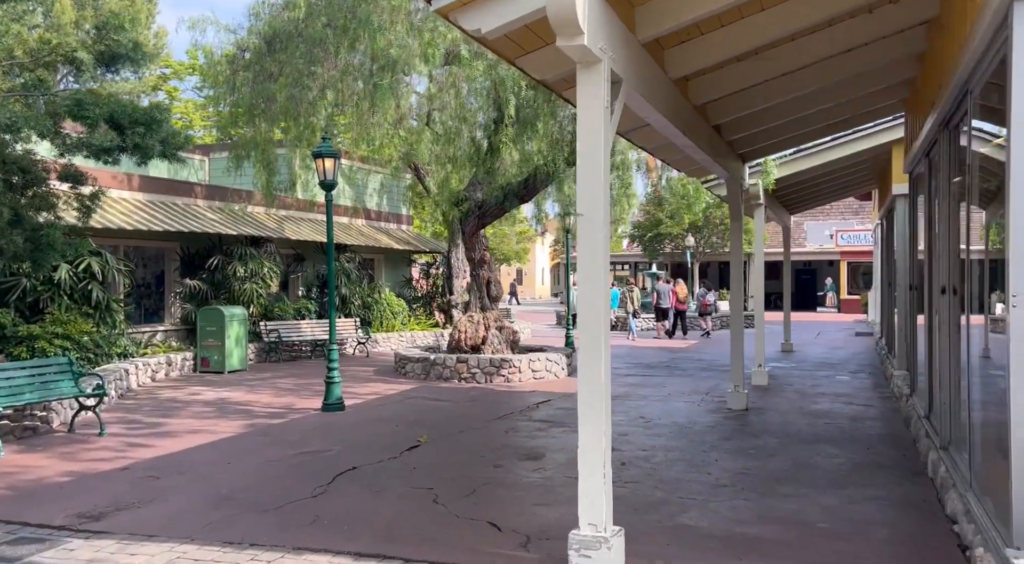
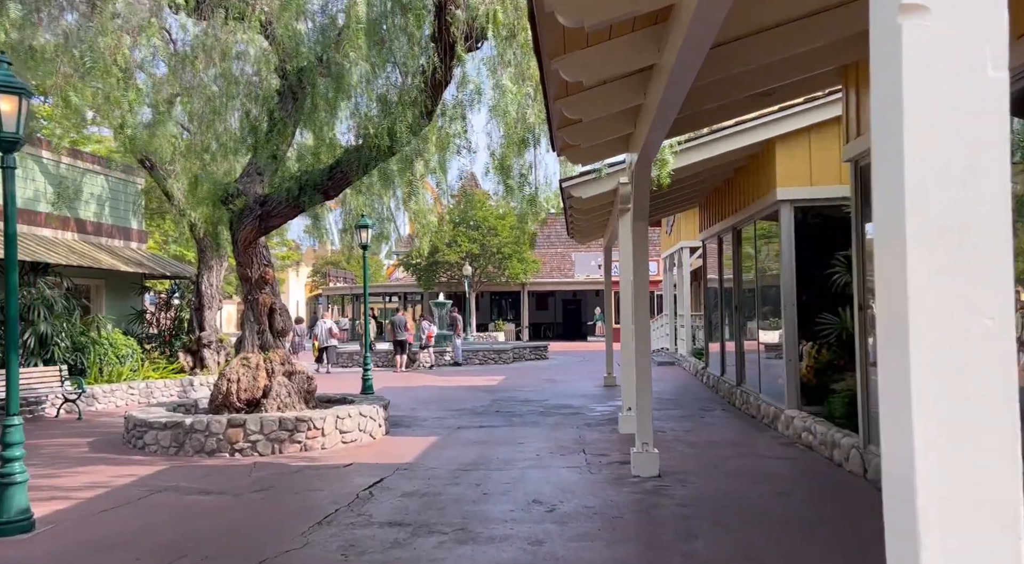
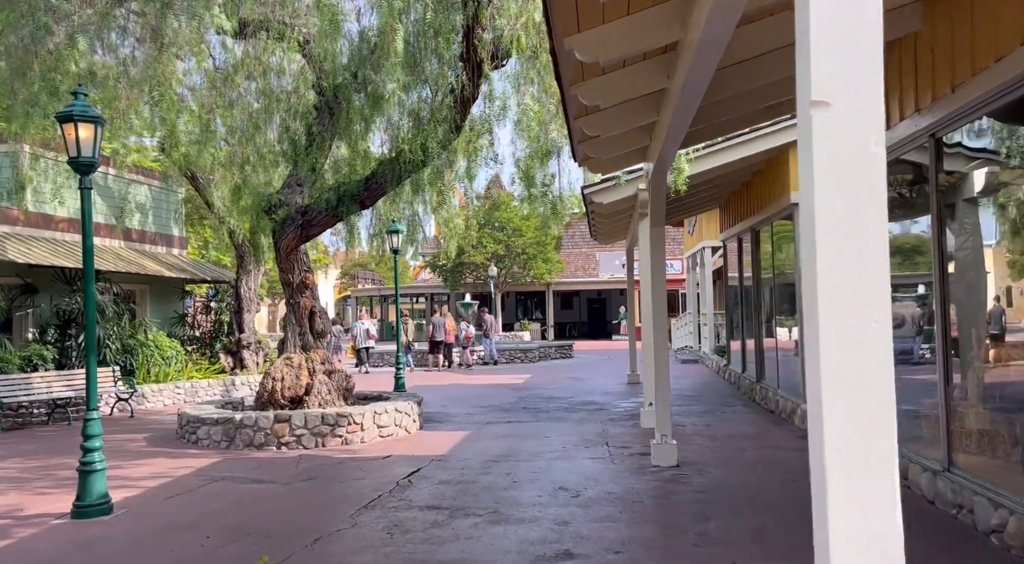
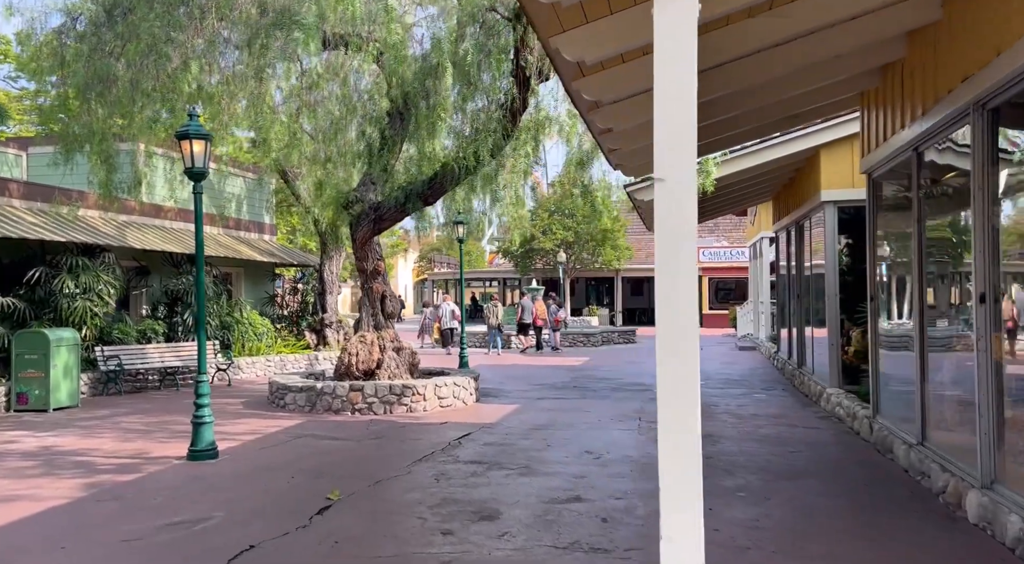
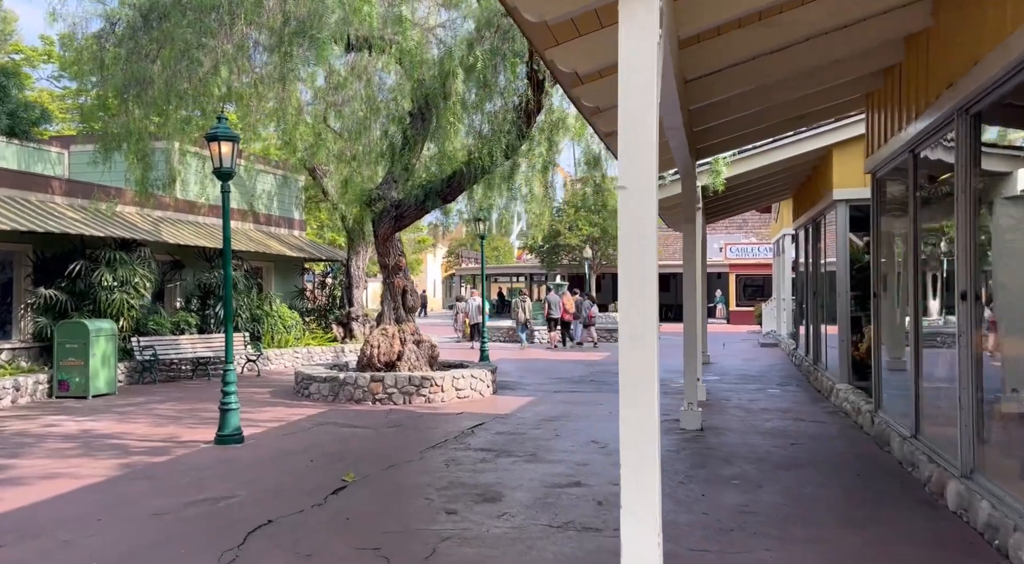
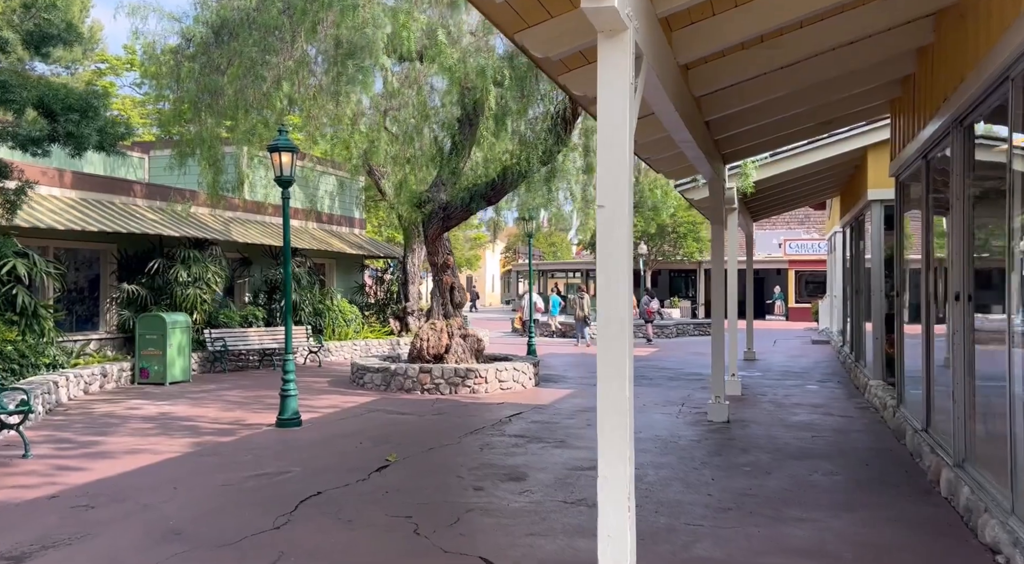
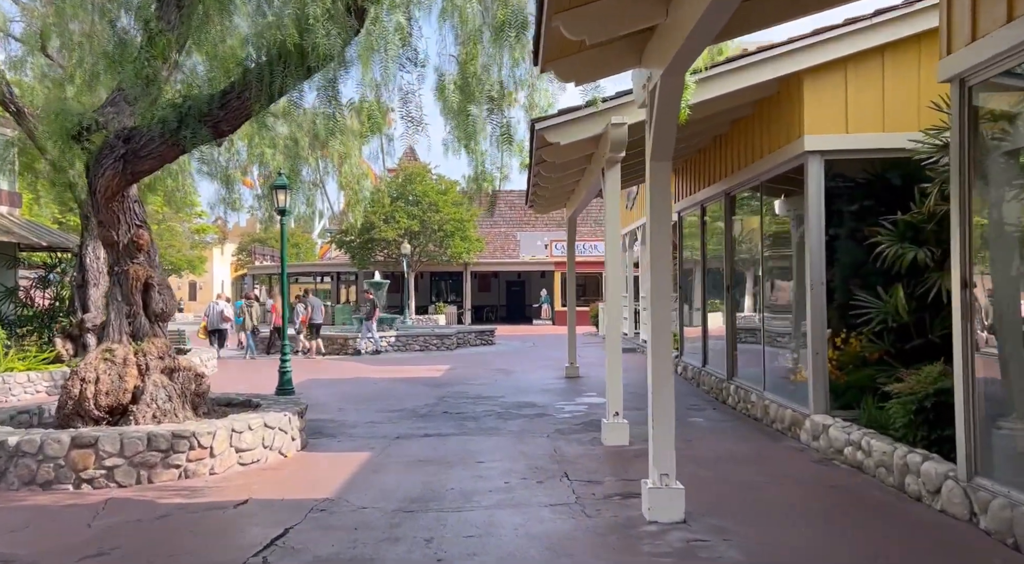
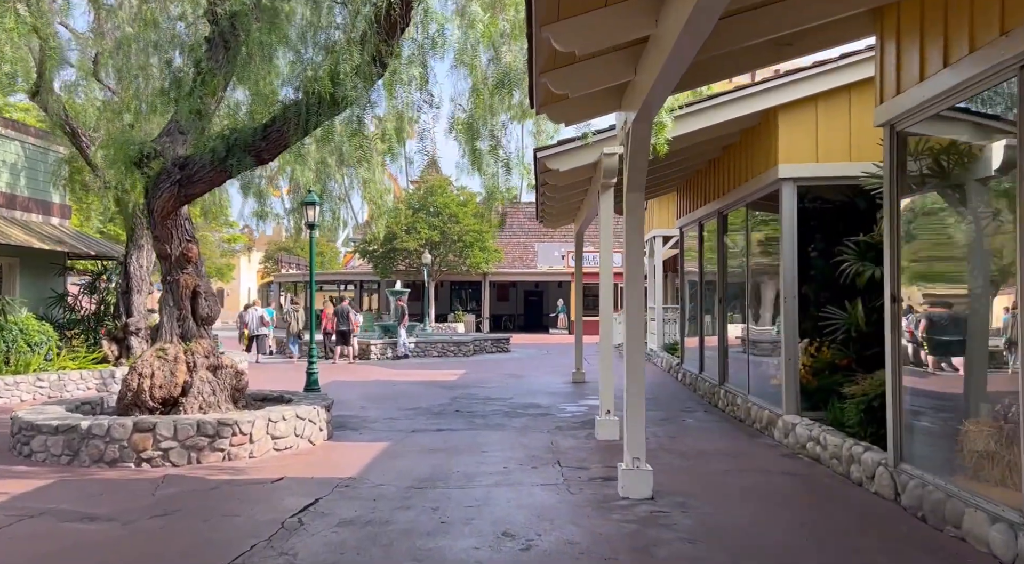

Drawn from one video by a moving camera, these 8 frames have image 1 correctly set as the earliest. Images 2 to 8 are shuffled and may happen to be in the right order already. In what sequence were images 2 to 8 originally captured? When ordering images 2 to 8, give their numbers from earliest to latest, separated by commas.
6, 5, 4, 3, 2, 8, 7
